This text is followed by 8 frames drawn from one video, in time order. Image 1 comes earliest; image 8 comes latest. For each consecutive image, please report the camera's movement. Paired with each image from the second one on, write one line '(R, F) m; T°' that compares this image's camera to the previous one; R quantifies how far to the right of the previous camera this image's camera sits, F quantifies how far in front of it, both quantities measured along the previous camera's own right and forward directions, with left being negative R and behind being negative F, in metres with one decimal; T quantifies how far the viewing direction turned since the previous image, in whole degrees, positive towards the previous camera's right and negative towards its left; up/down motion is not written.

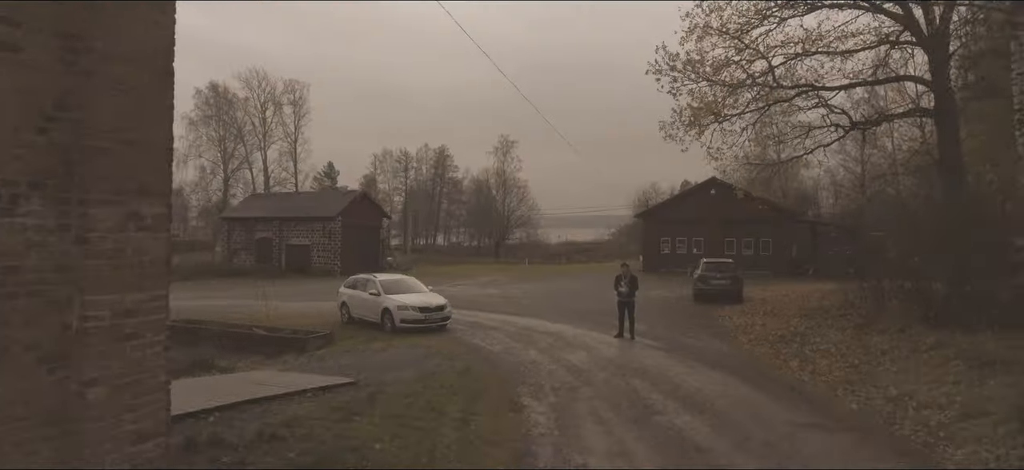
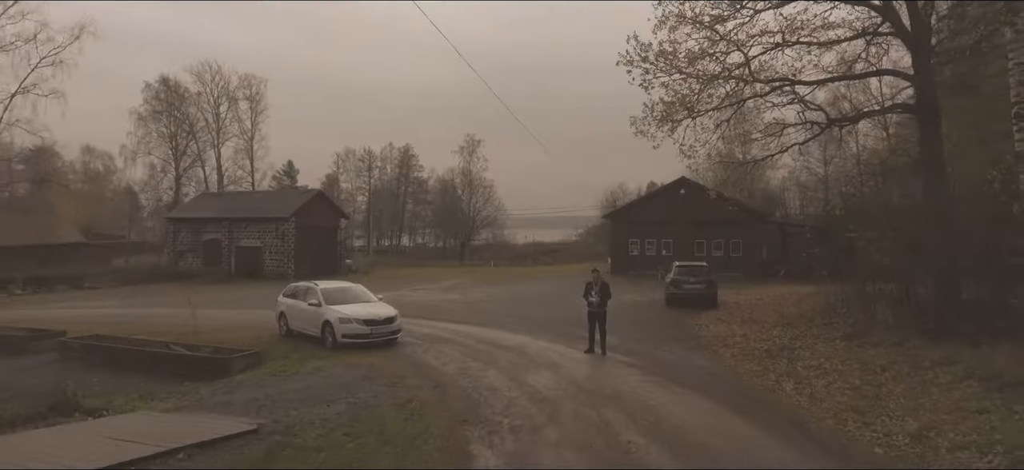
(+0.2, +1.5) m; +3°
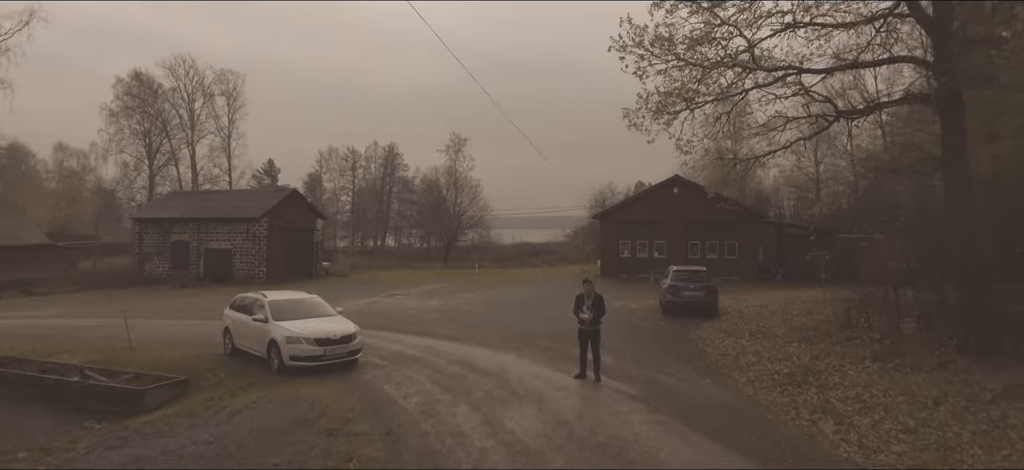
(+0.2, +1.8) m; +1°
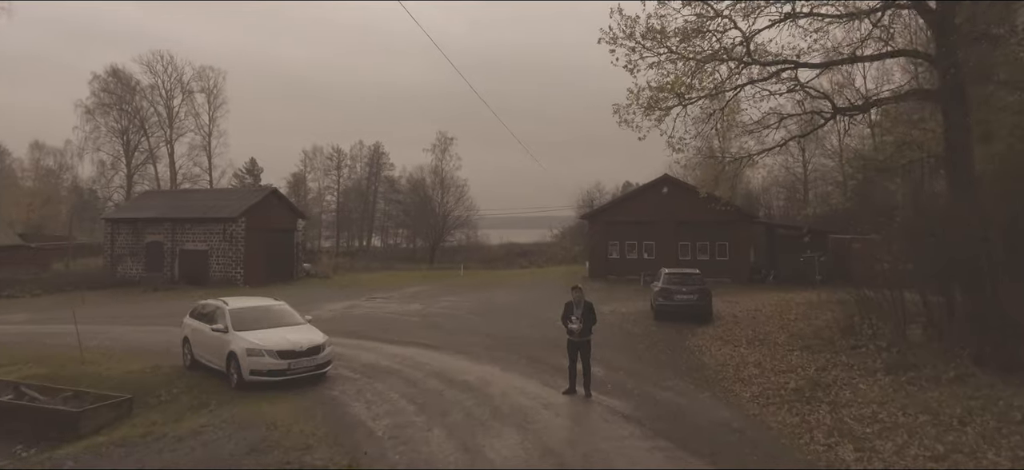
(+0.1, +0.9) m; +1°
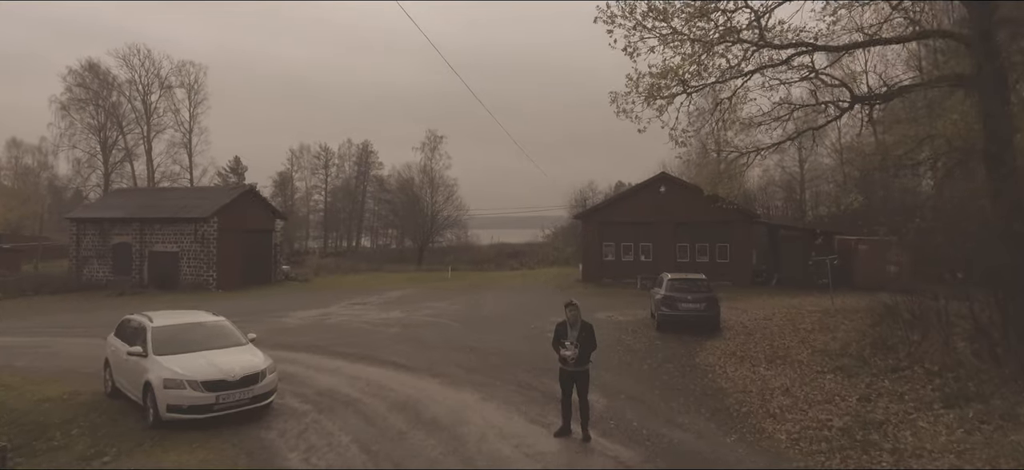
(+0.2, +1.8) m; +1°
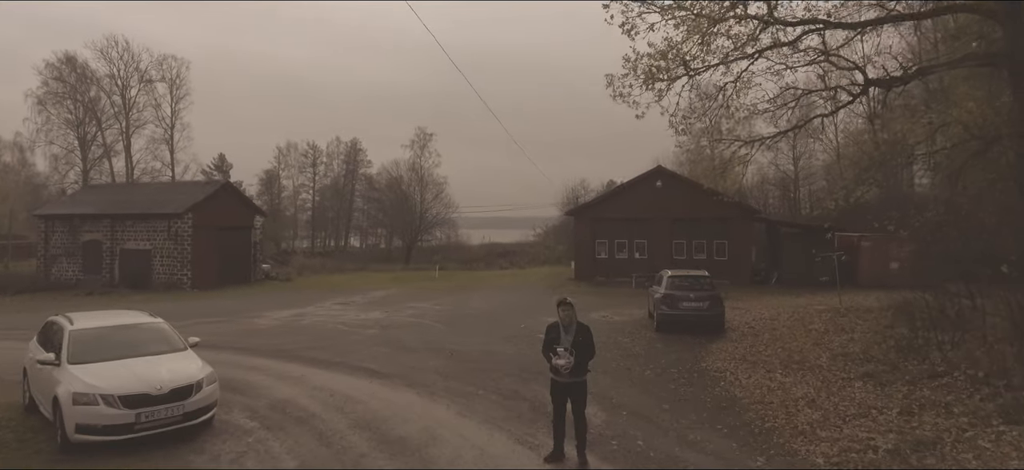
(+0.1, +1.3) m; +1°
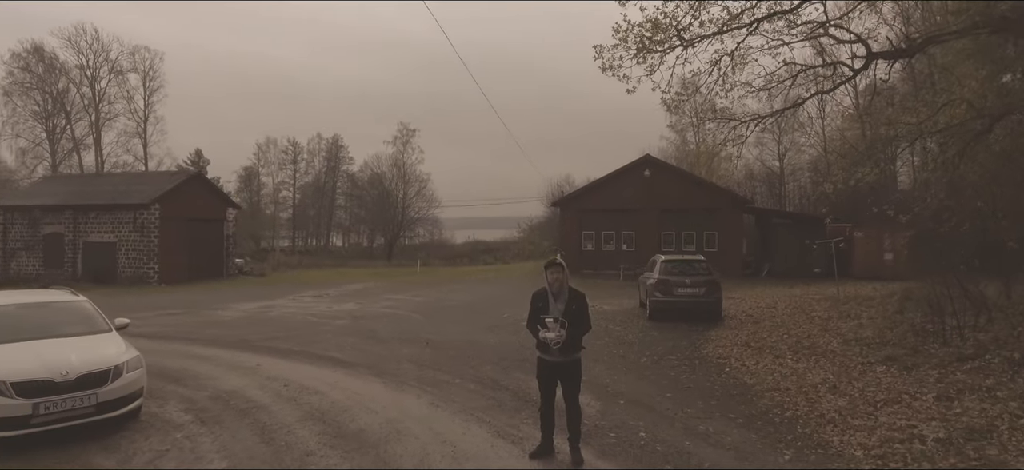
(+0.1, +1.1) m; +1°
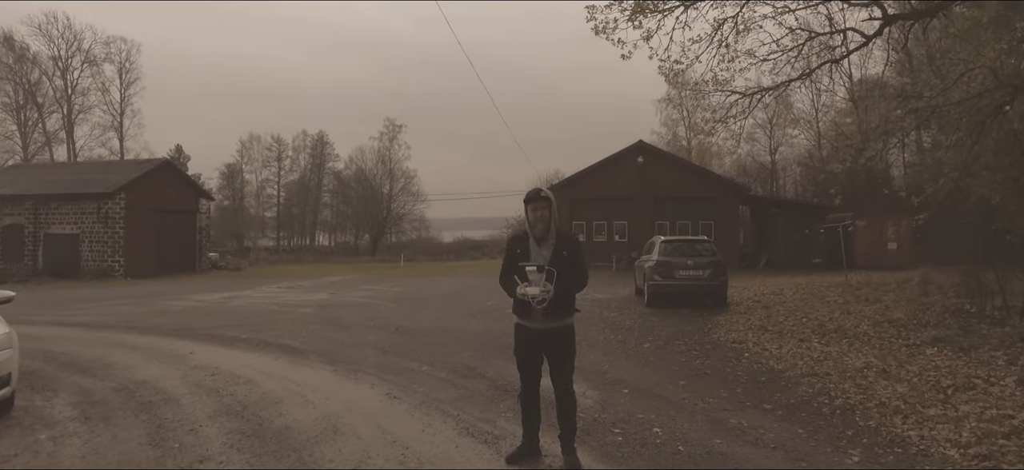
(+0.1, +1.4) m; +1°
